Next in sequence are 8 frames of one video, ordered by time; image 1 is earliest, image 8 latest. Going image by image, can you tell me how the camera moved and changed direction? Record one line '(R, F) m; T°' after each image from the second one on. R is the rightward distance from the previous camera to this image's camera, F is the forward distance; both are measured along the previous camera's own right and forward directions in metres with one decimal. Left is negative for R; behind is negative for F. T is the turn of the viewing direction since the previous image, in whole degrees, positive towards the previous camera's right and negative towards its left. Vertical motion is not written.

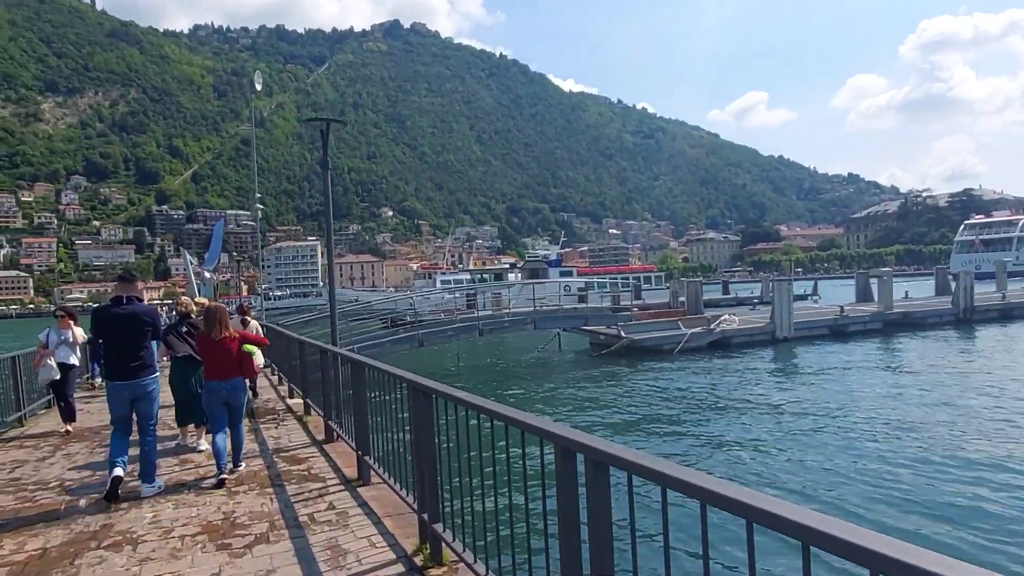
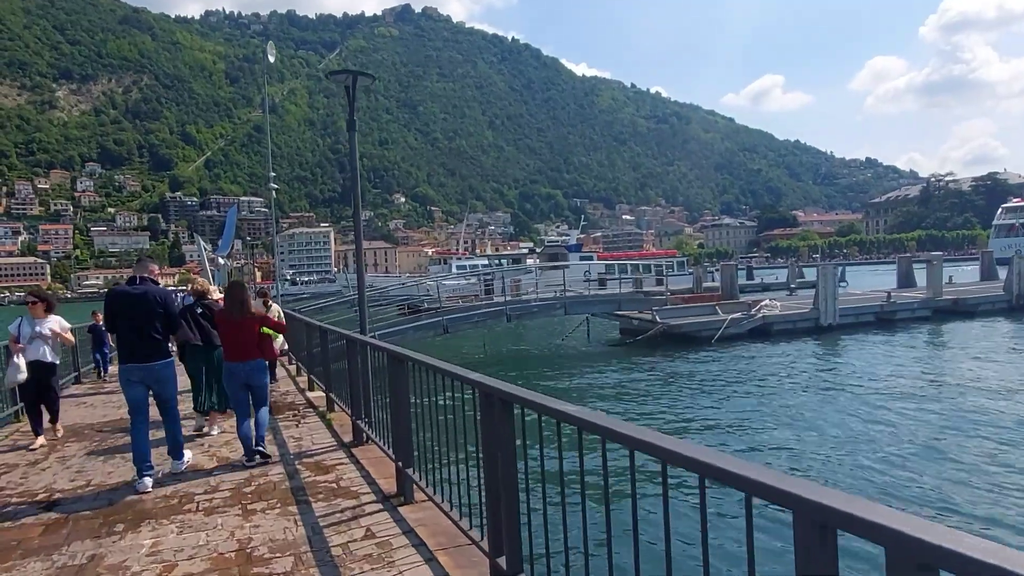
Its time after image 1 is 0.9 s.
(-0.4, +0.9) m; -1°
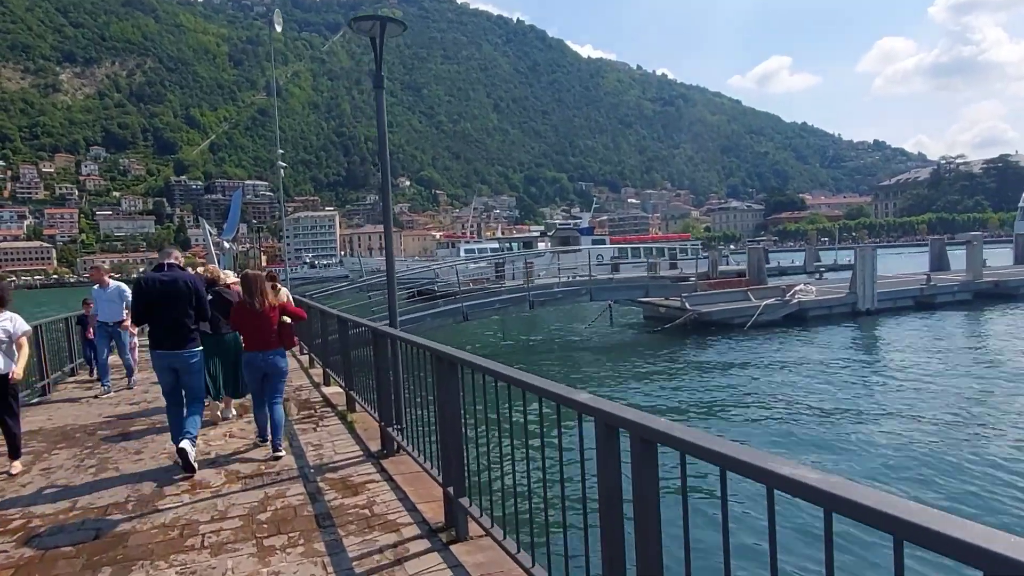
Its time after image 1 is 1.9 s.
(-0.4, +0.9) m; 0°
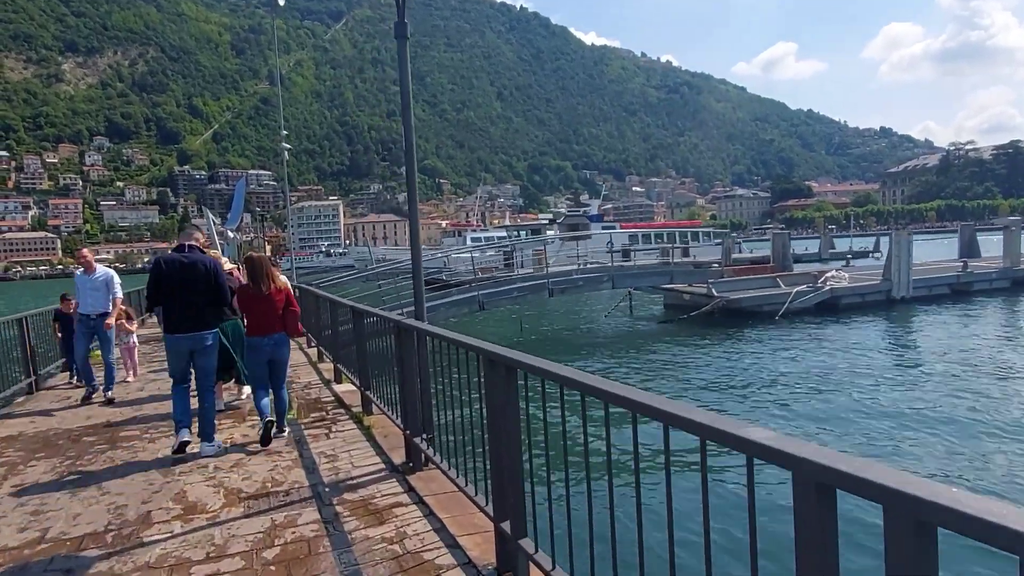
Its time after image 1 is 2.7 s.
(-0.3, +0.8) m; 0°
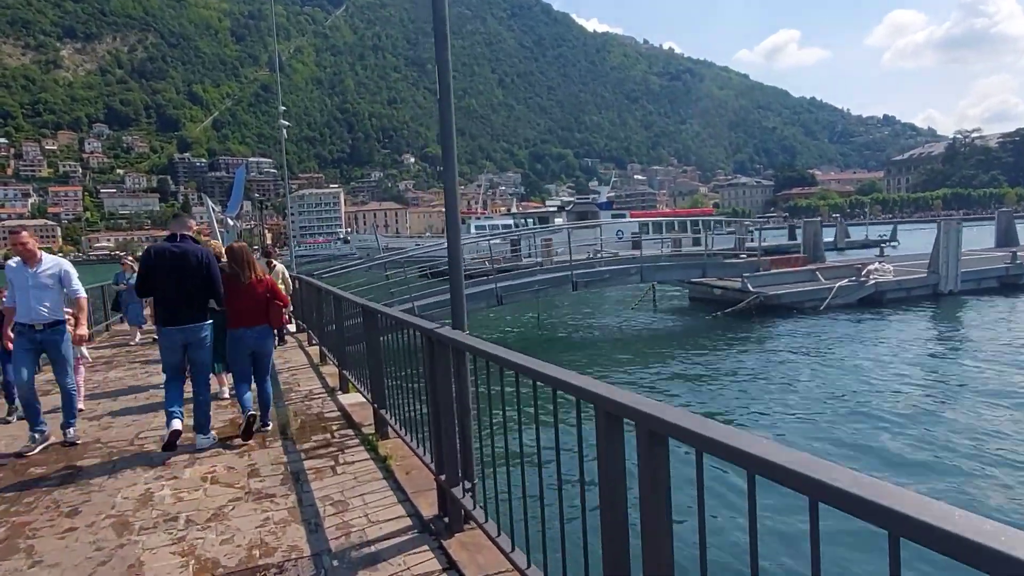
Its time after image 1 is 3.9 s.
(-0.3, +1.2) m; 0°
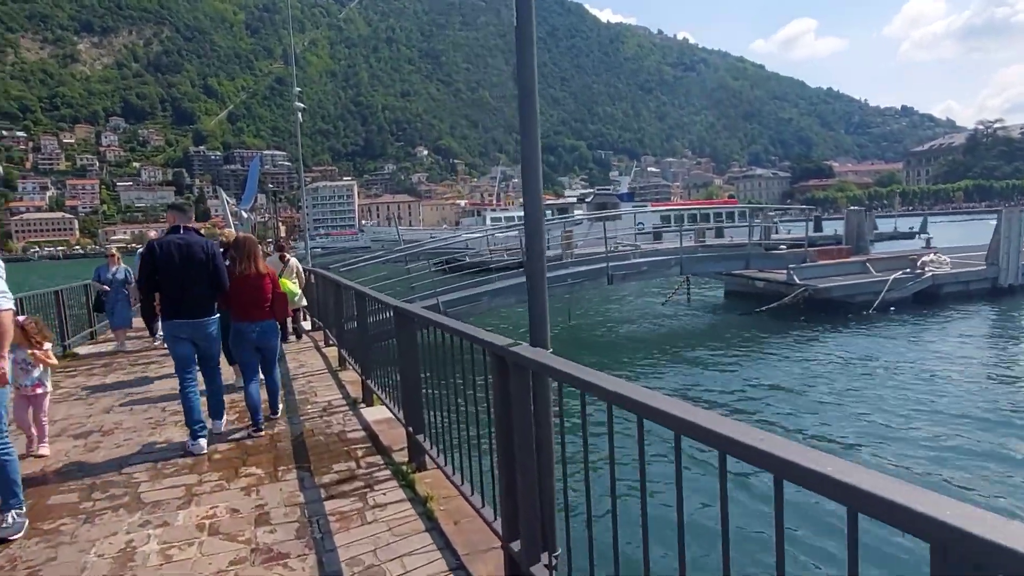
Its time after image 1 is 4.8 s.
(-0.3, +0.6) m; -1°
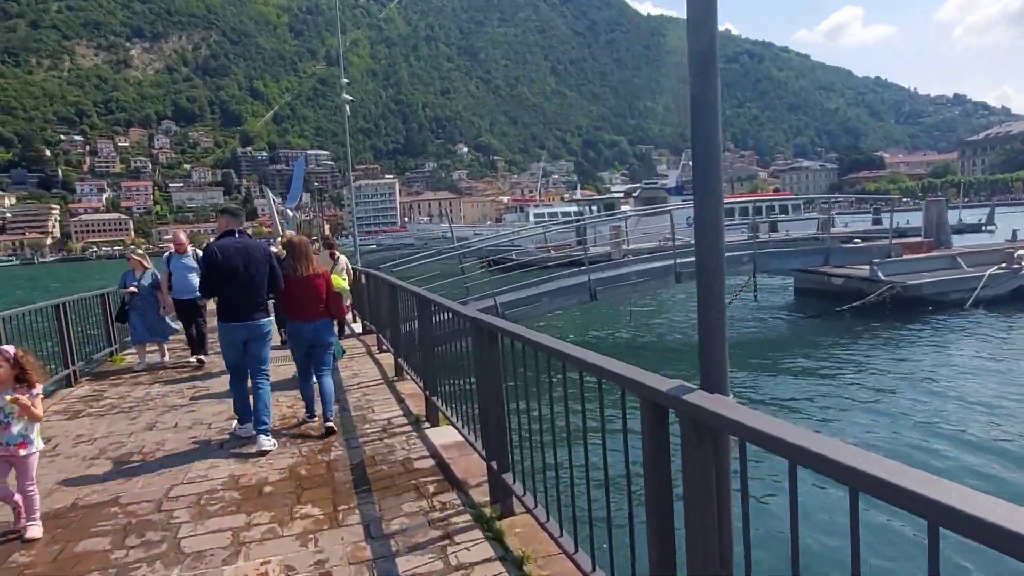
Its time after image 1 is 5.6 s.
(-0.4, +0.2) m; -3°
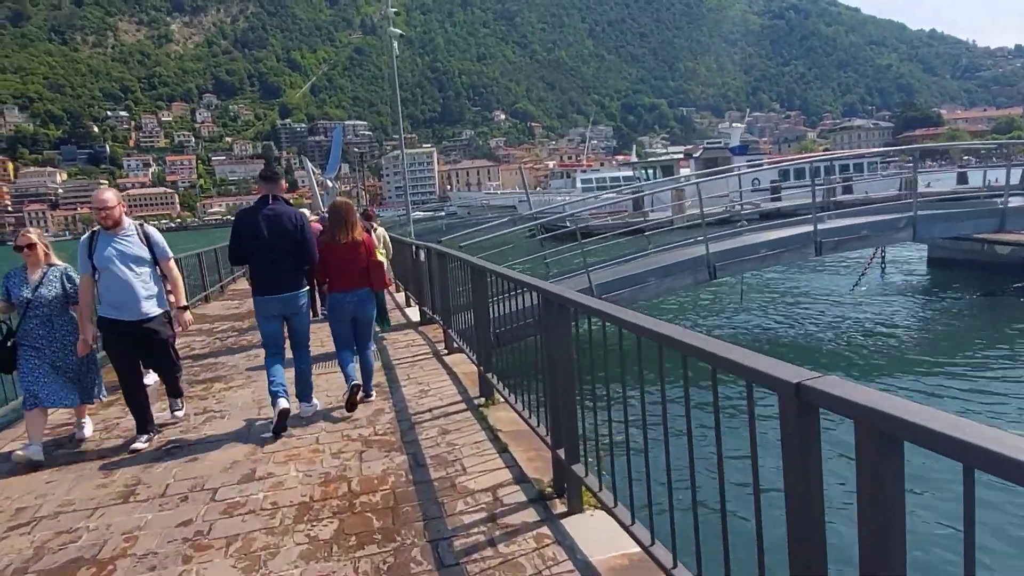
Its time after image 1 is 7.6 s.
(-0.8, +1.5) m; -3°
